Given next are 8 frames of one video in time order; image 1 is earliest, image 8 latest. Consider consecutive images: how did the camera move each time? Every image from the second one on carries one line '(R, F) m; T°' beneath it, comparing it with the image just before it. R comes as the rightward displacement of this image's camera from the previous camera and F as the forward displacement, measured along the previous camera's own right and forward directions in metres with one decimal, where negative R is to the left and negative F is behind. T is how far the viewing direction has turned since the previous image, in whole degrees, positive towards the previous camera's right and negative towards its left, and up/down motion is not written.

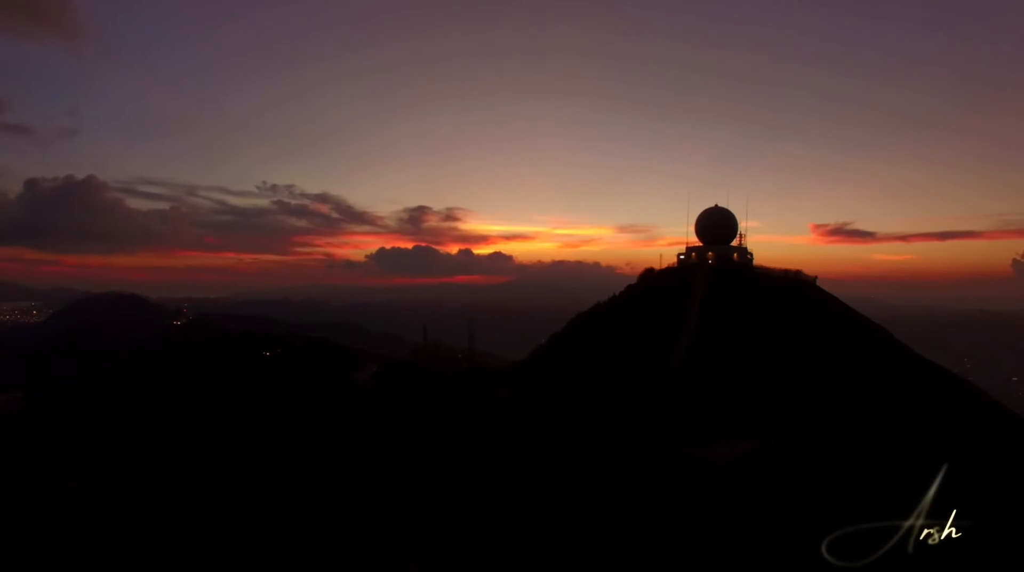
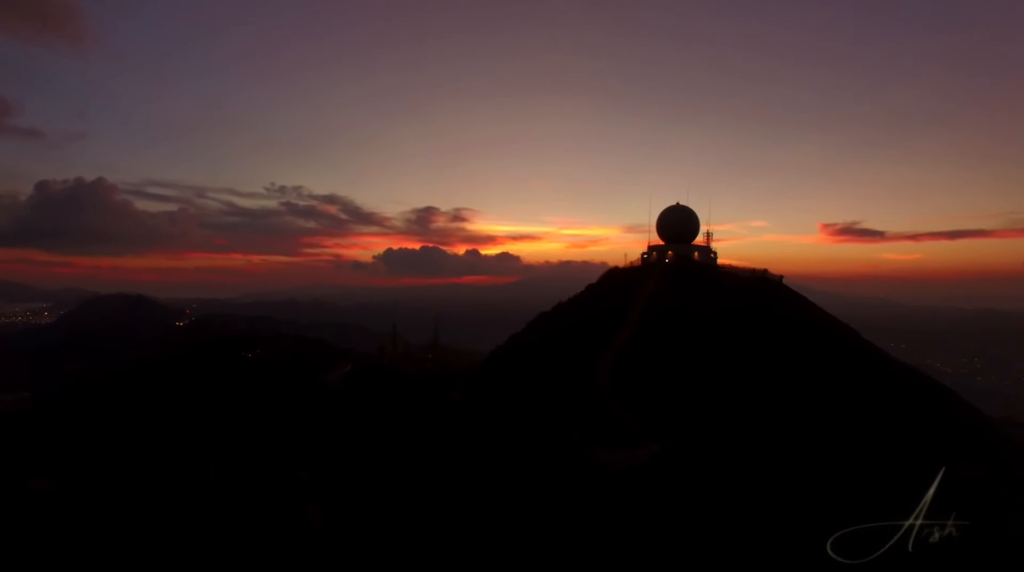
(+2.1, +0.1) m; -1°
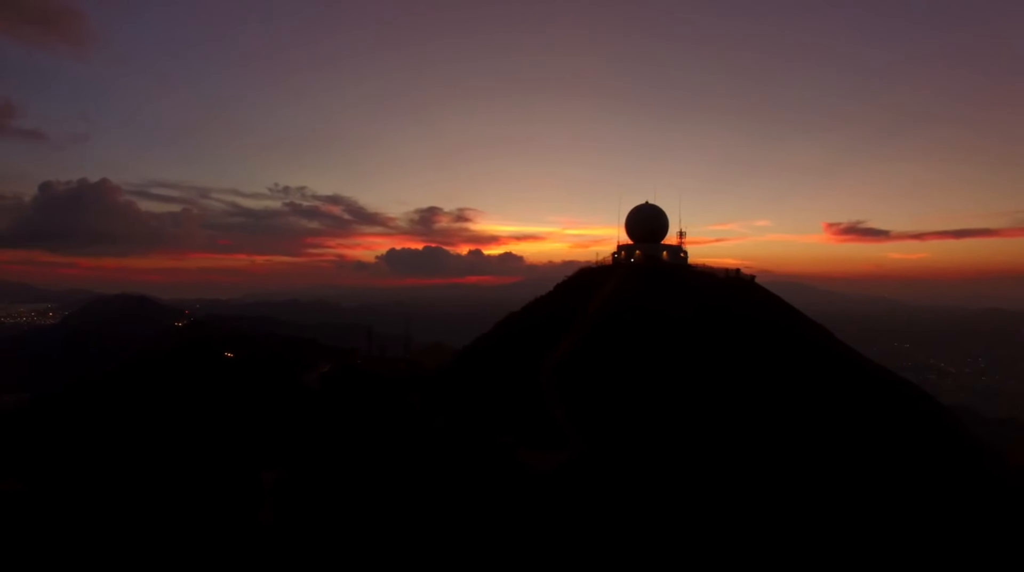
(+1.6, +0.2) m; 0°
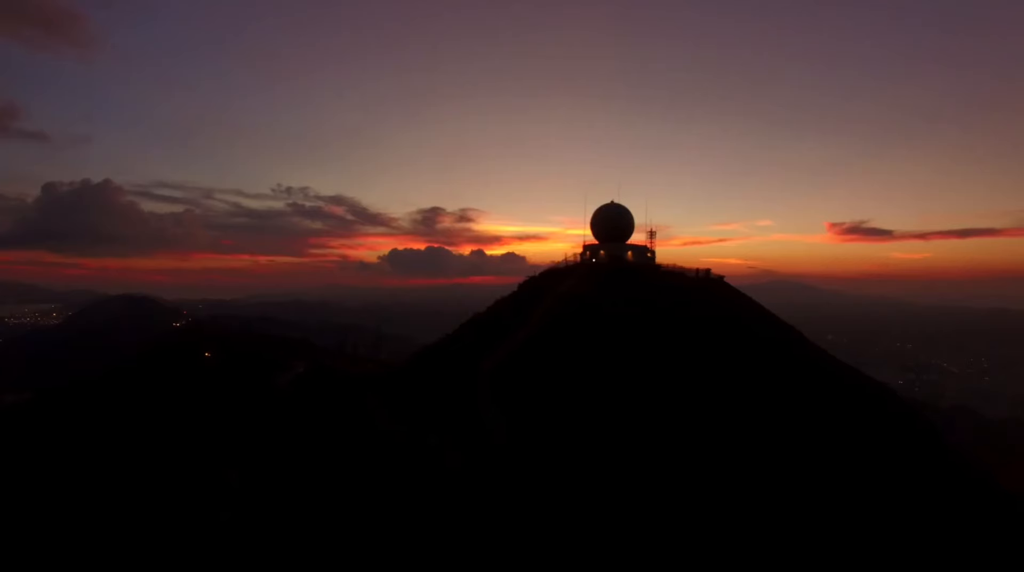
(+1.7, +0.2) m; 0°
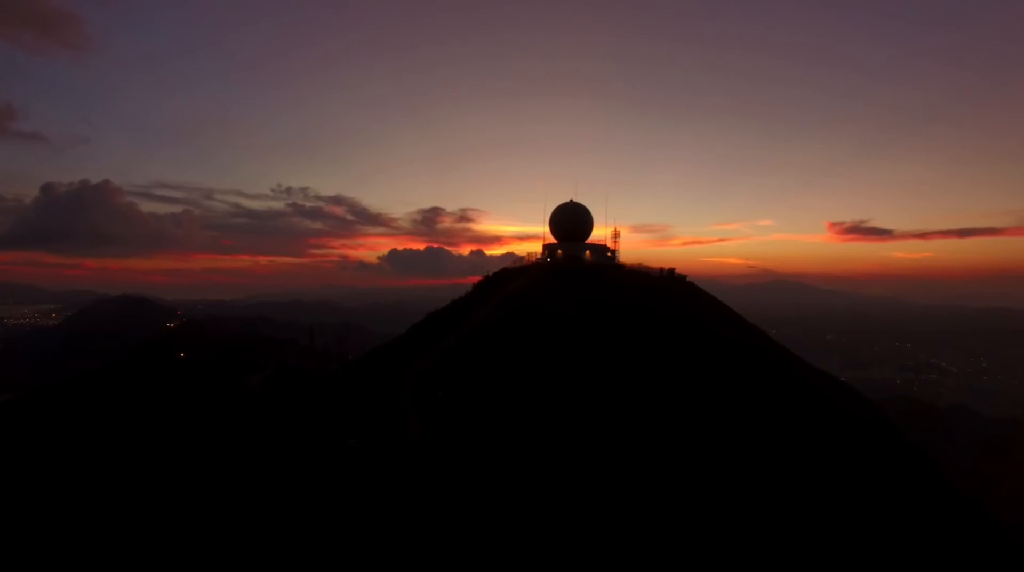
(+1.8, +0.1) m; 0°
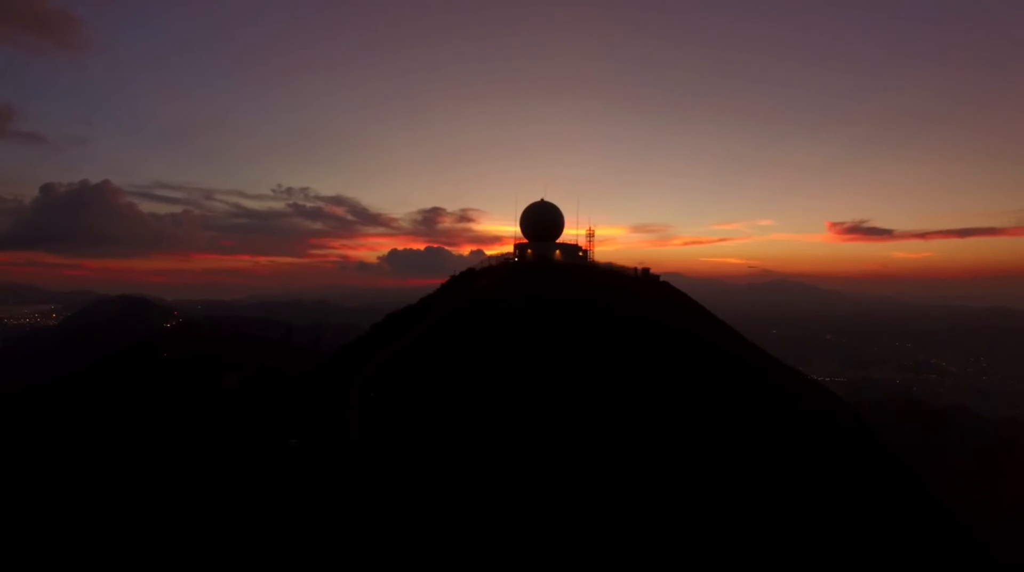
(+1.3, 0.0) m; 0°
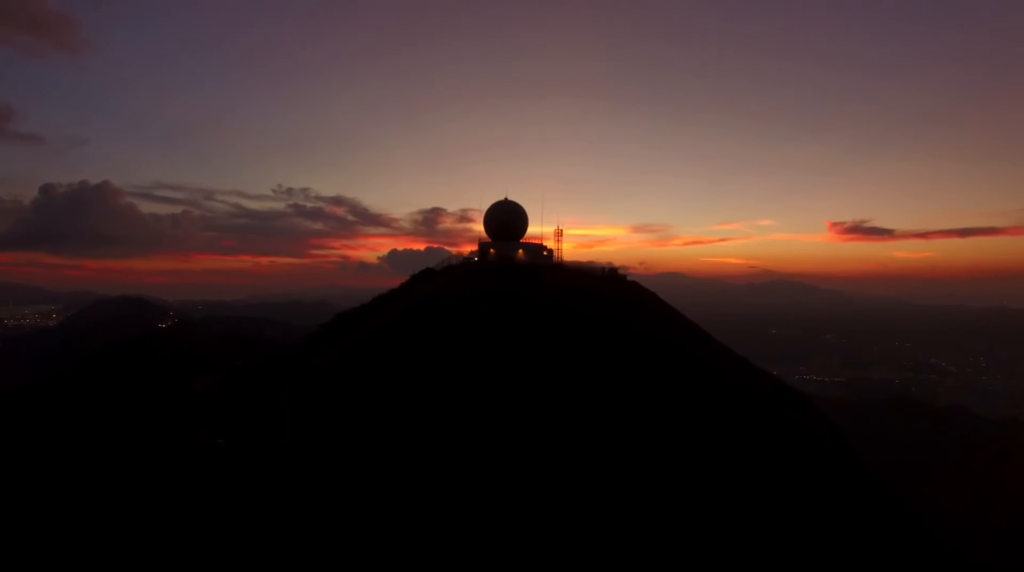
(+1.6, +0.2) m; 0°
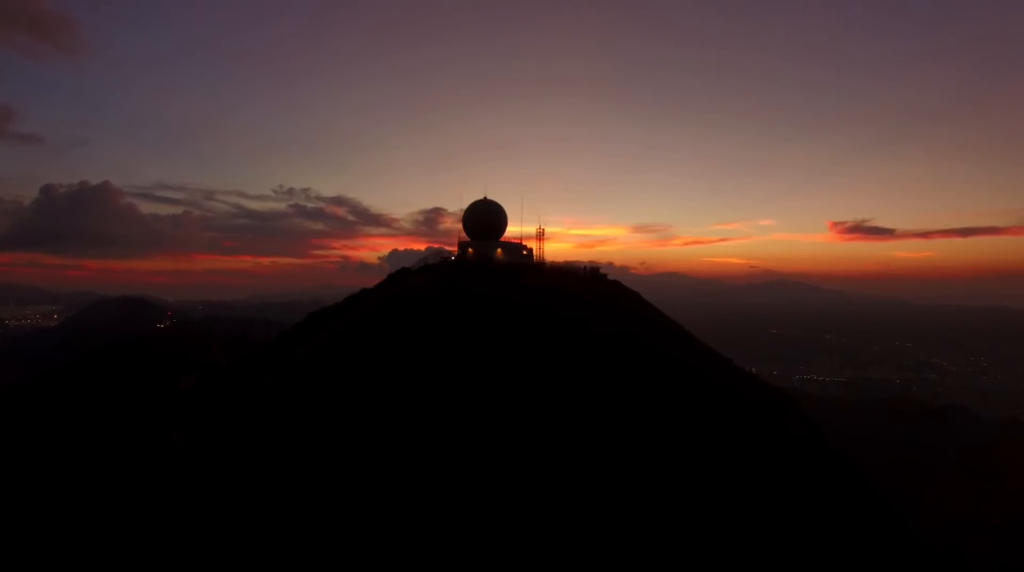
(+0.9, +0.1) m; 0°
